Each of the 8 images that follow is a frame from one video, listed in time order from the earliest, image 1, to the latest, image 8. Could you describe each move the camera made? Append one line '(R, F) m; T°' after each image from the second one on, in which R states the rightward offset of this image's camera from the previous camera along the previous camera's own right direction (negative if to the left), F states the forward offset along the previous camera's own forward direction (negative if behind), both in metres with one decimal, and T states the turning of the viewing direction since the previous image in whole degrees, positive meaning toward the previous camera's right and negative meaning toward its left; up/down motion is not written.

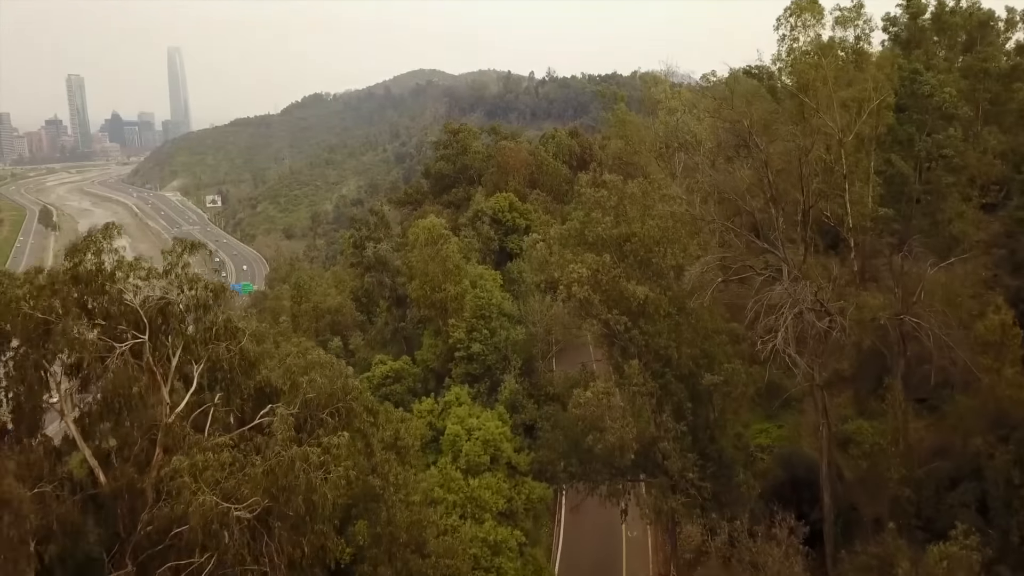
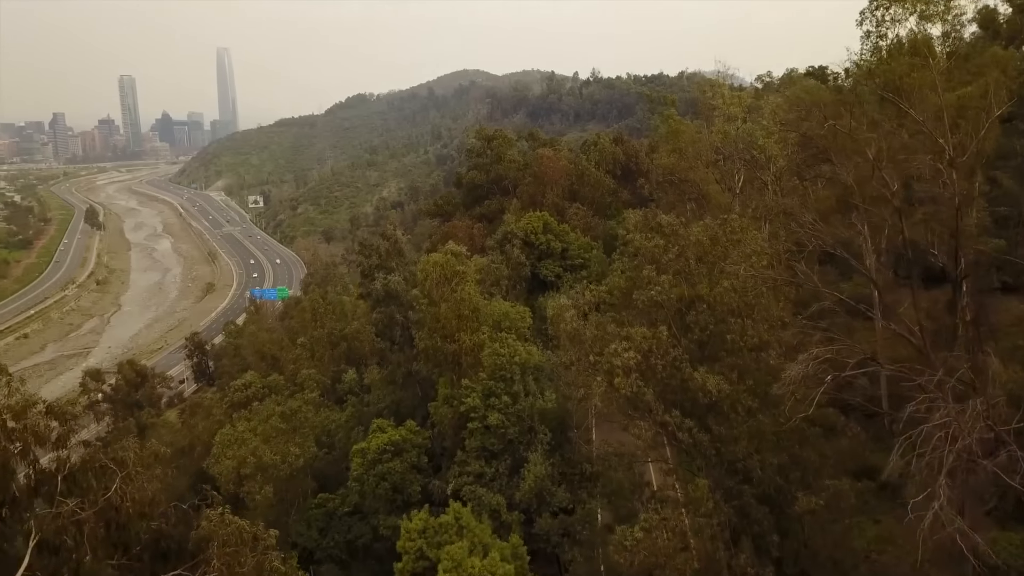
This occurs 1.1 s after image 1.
(+0.1, +2.0) m; -3°
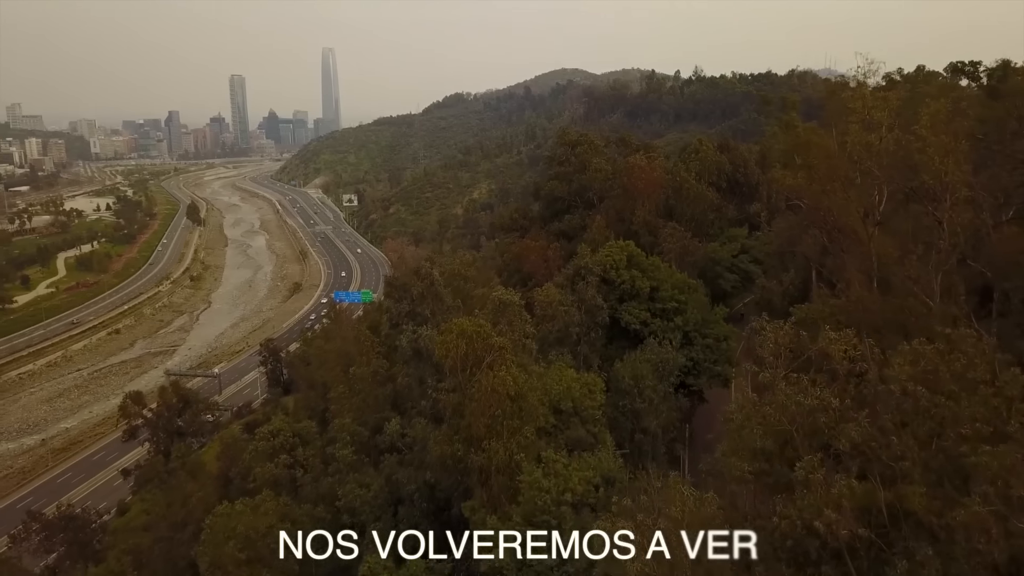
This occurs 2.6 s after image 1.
(+0.3, +2.8) m; -7°
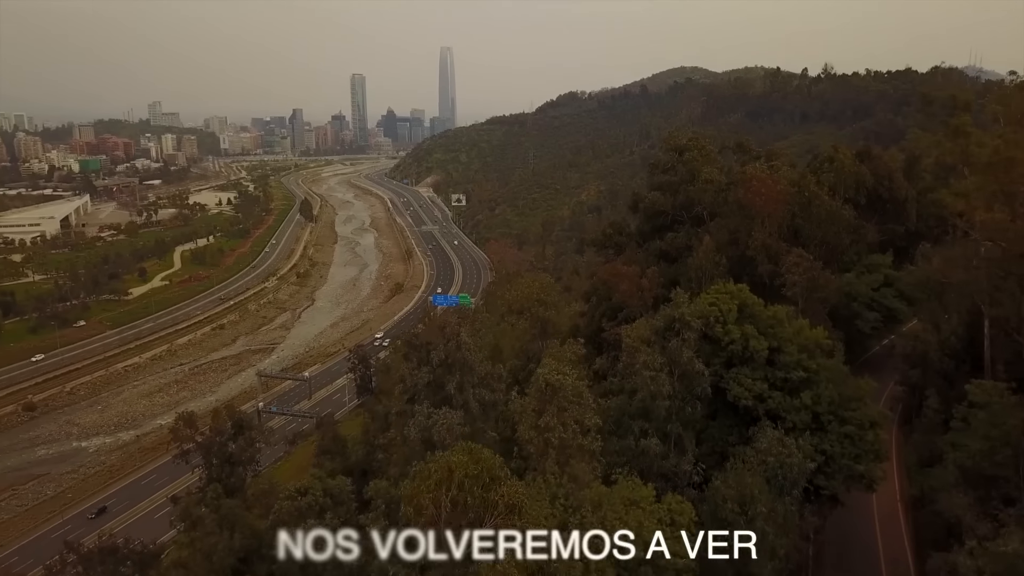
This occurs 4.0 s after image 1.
(+0.4, +2.6) m; -8°
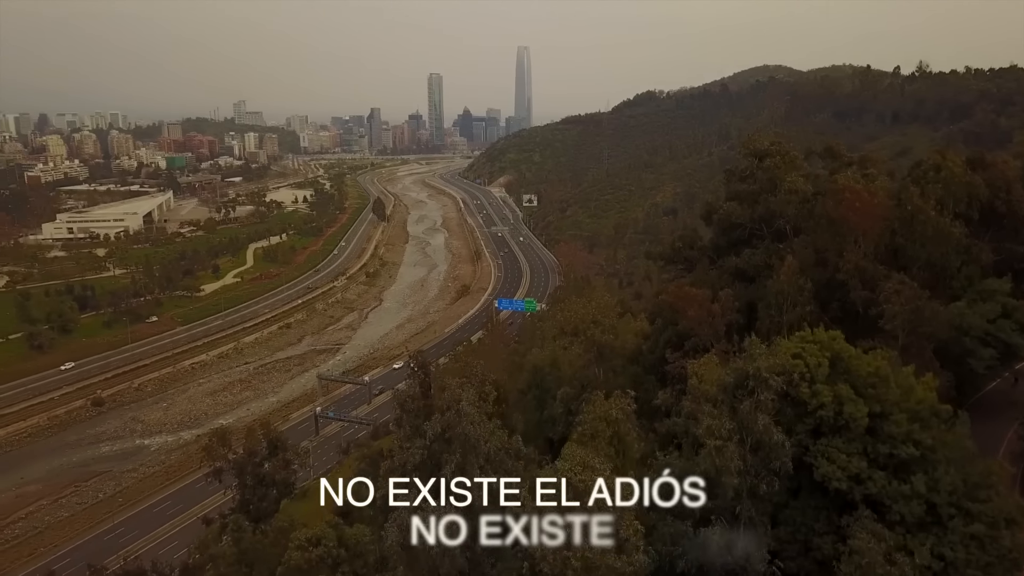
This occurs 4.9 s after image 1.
(+0.3, +1.6) m; -5°
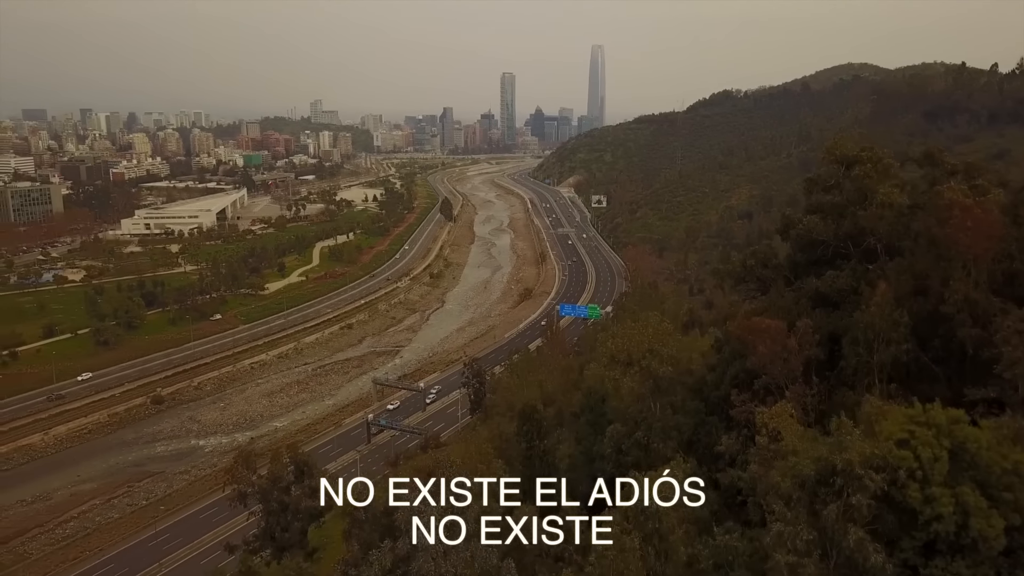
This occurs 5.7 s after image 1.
(+0.4, +1.6) m; -5°
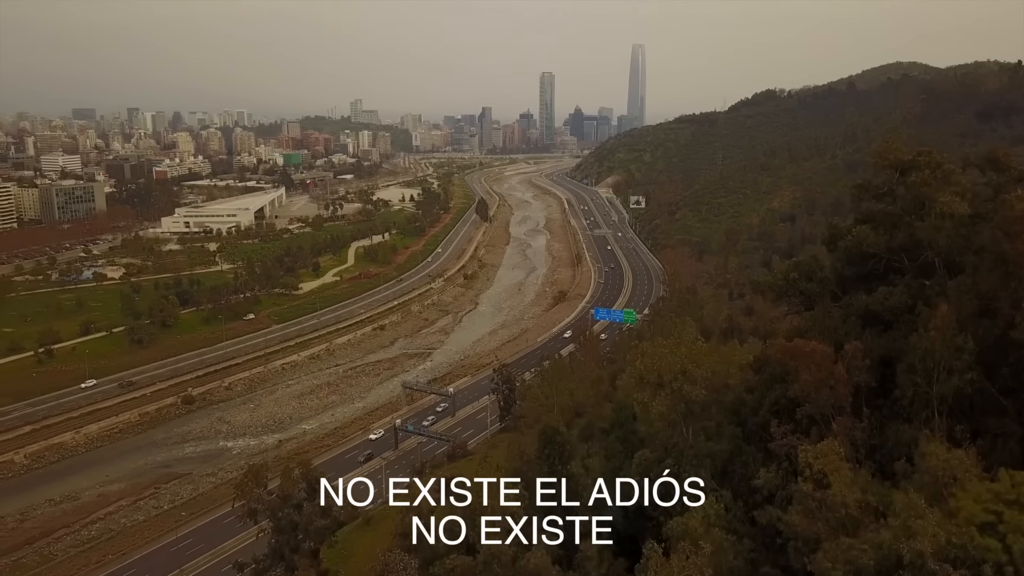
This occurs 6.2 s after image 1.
(+0.2, +0.9) m; -3°
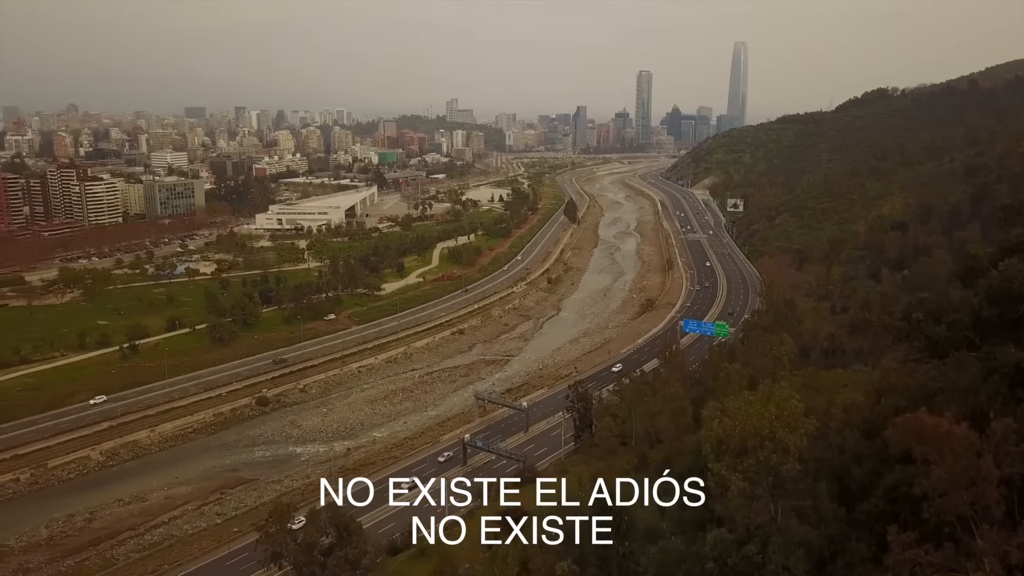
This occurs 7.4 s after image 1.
(+0.5, +2.1) m; -7°
